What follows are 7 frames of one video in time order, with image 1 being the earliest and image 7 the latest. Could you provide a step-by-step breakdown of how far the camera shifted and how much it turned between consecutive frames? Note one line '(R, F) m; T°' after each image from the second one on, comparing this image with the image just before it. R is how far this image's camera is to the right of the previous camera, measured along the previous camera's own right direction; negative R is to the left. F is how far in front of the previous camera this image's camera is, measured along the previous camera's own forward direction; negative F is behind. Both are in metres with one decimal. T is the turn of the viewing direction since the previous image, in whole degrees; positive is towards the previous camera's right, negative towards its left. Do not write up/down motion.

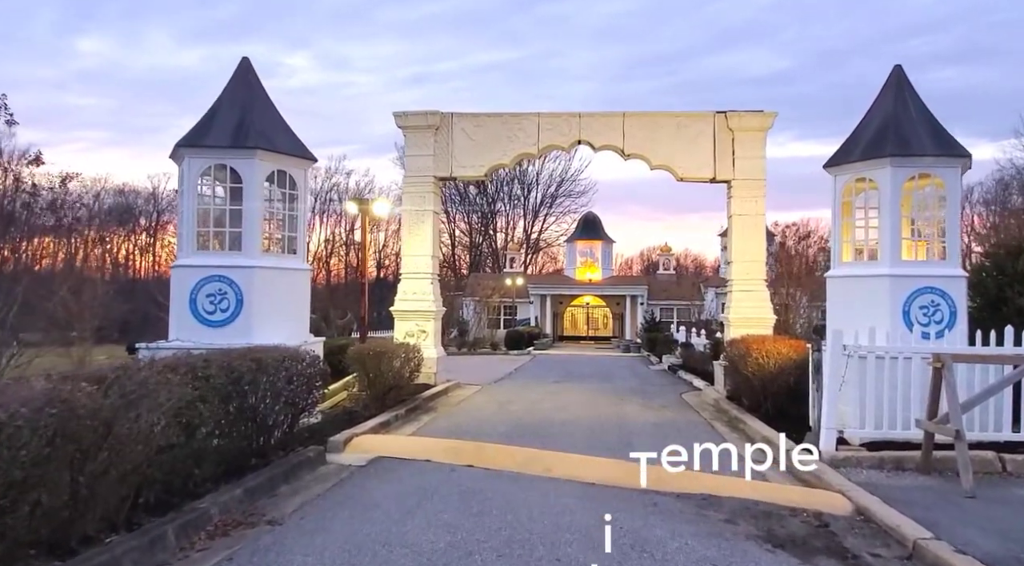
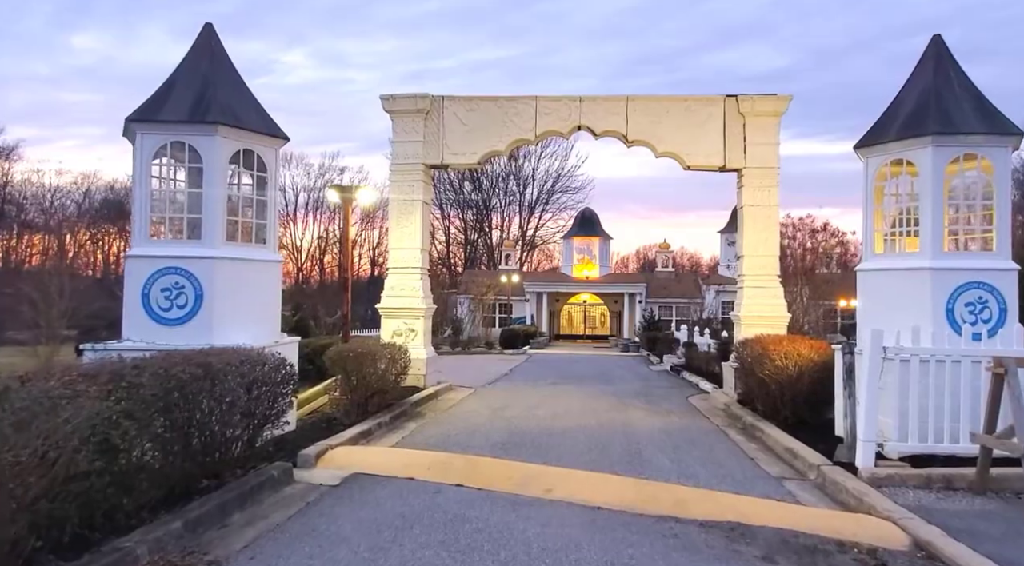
(0.0, +0.9) m; 0°
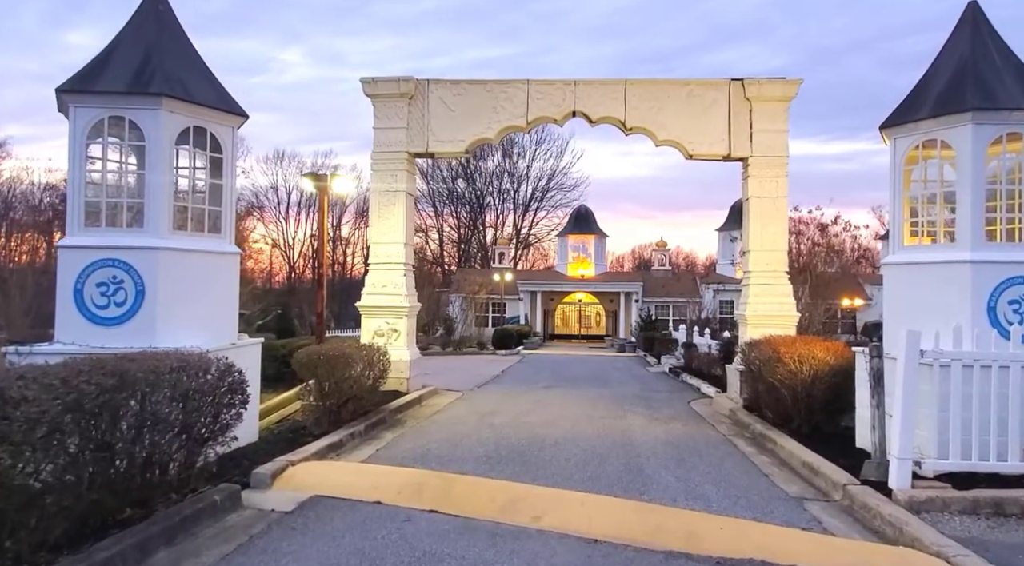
(+0.1, +0.9) m; 0°
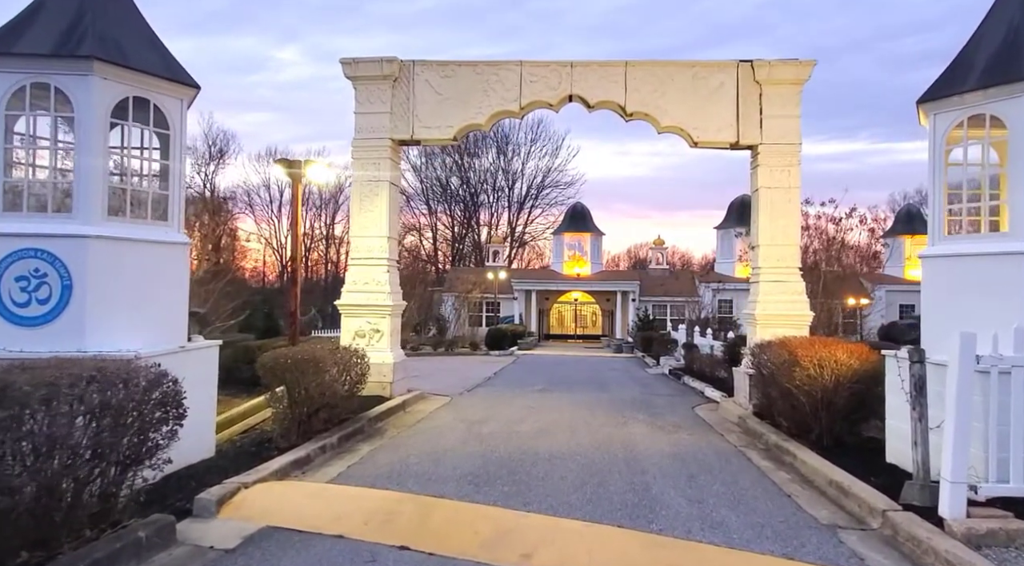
(+0.1, +0.9) m; 0°
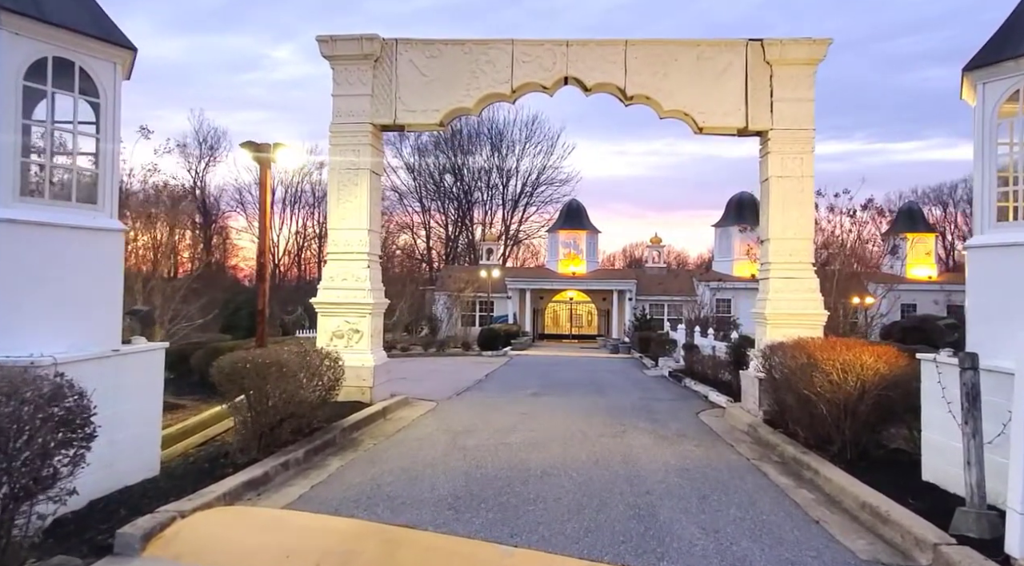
(+0.1, +0.8) m; 0°
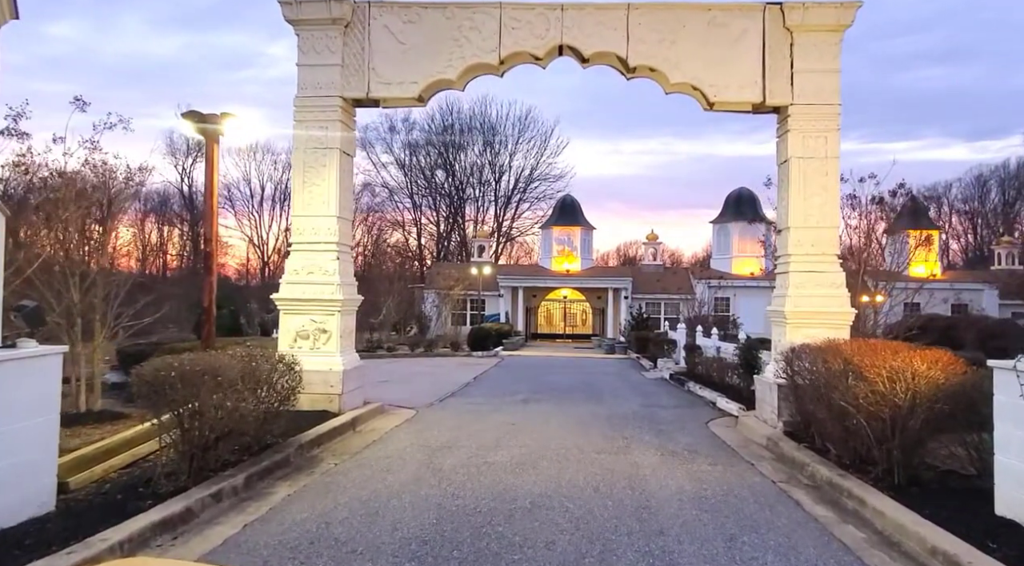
(+0.1, +1.2) m; +1°
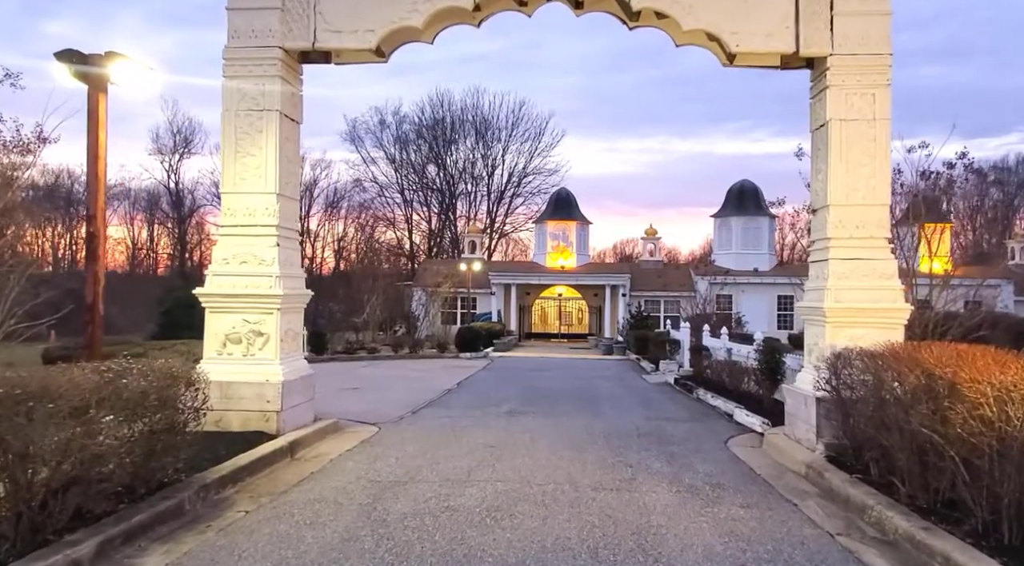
(+0.2, +1.7) m; 0°
